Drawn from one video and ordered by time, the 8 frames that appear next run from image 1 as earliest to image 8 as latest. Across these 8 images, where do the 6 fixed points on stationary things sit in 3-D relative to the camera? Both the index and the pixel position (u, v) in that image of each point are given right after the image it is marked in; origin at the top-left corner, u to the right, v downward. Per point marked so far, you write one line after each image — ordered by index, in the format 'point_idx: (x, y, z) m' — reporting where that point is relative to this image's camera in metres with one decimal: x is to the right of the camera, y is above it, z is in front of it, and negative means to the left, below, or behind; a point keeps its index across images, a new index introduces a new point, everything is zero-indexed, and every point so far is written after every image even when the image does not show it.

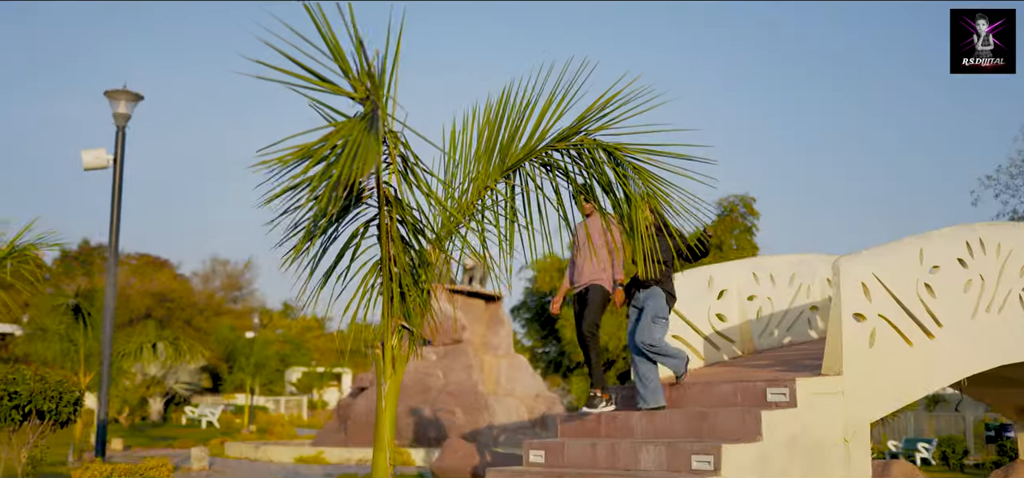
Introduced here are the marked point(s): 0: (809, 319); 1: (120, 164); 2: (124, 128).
0: (+4.1, -1.1, +13.6) m
1: (-4.8, +0.9, +12.0) m
2: (-4.8, +1.4, +12.2) m
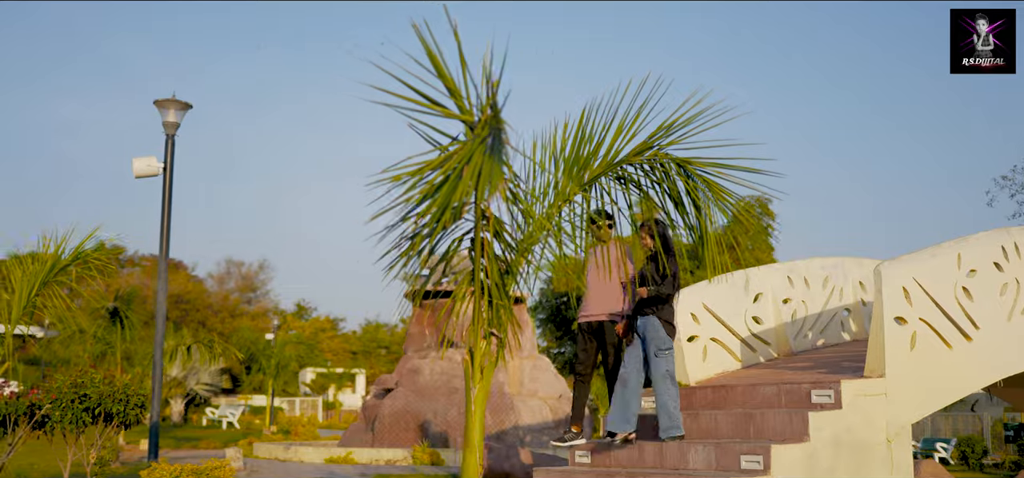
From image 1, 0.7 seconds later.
0: (+4.6, -1.2, +13.8) m
1: (-4.3, +0.8, +12.3) m
2: (-4.3, +1.3, +12.5) m
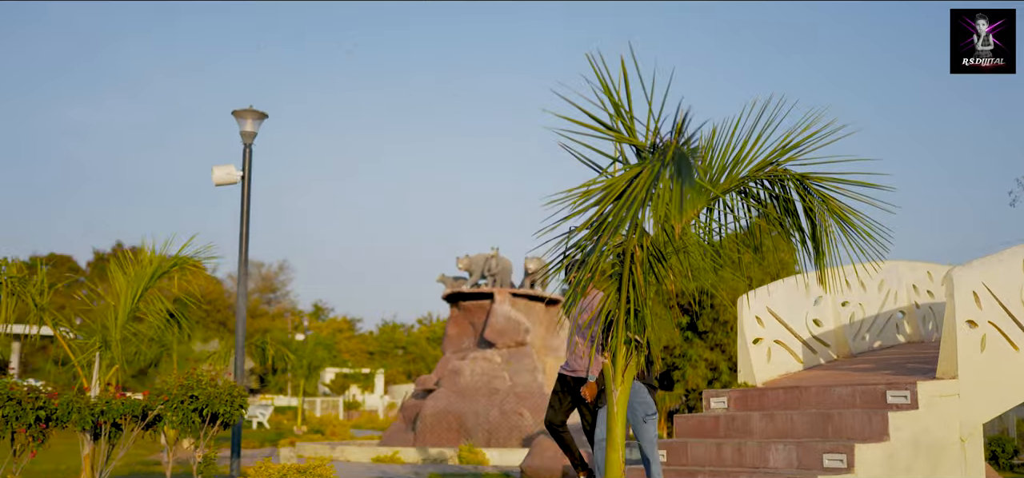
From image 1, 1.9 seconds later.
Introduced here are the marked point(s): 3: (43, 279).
0: (+5.5, -1.2, +14.1) m
1: (-3.4, +0.8, +12.7) m
2: (-3.4, +1.2, +12.9) m
3: (-4.6, -0.4, +9.6) m
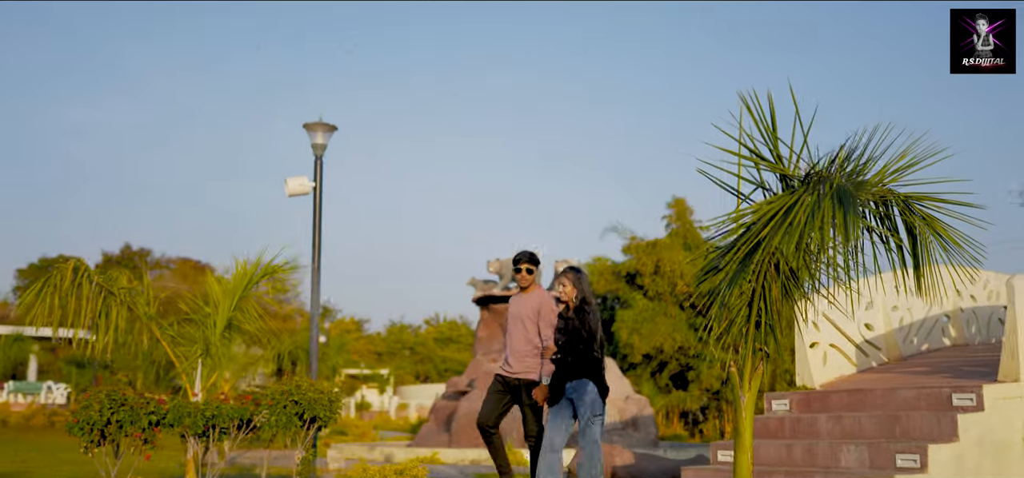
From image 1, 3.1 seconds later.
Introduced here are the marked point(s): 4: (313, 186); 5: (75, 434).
0: (+6.4, -1.3, +14.6) m
1: (-2.6, +0.7, +13.2) m
2: (-2.6, +1.1, +13.4) m
3: (-3.7, -0.5, +10.0) m
4: (-2.7, +0.7, +13.3) m
5: (-4.2, -1.9, +9.6) m
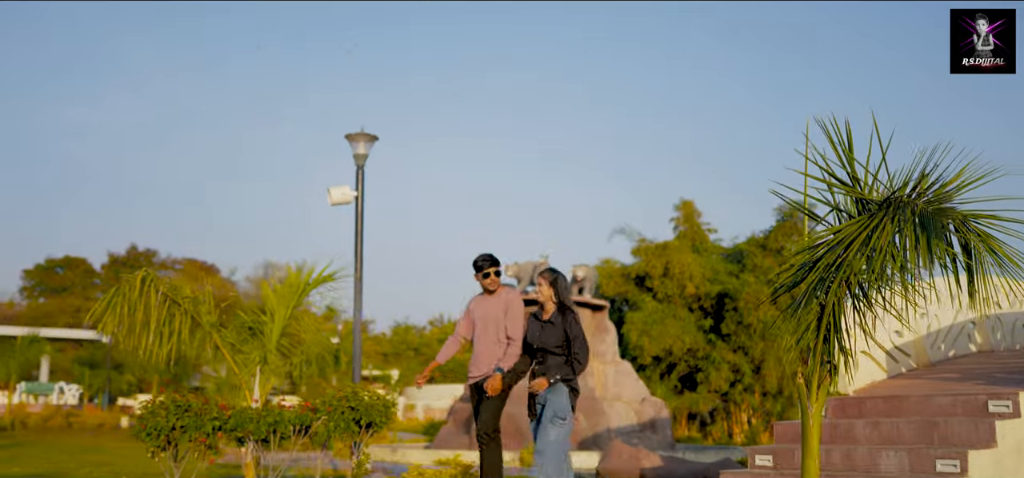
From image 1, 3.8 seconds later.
0: (+6.9, -1.4, +14.8) m
1: (-2.1, +0.5, +13.5) m
2: (-2.1, +1.0, +13.7) m
3: (-3.2, -0.7, +10.3) m
4: (-2.2, +0.6, +13.6) m
5: (-3.7, -2.0, +9.8) m
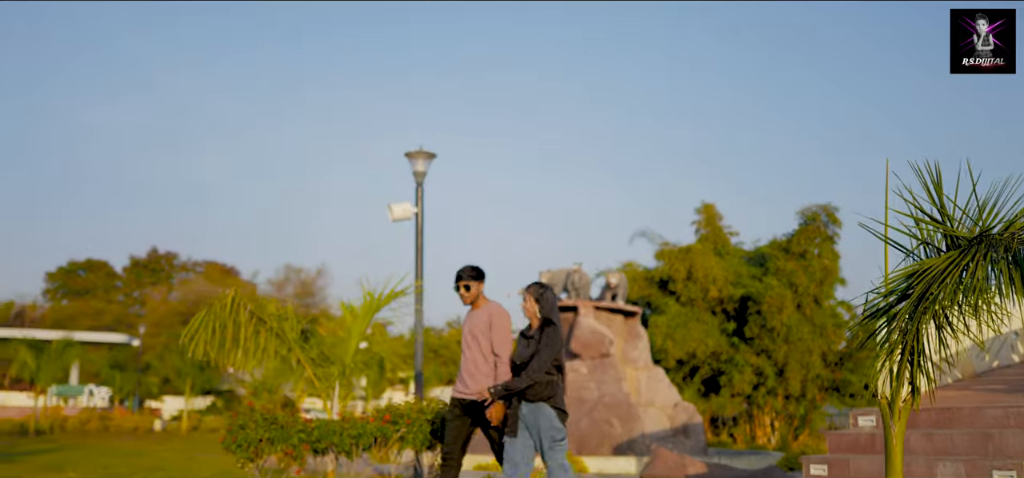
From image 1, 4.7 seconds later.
0: (+7.7, -1.6, +15.2) m
1: (-1.3, +0.3, +13.9) m
2: (-1.3, +0.8, +14.1) m
3: (-2.5, -0.9, +10.8) m
4: (-1.4, +0.4, +14.0) m
5: (-3.0, -2.2, +10.3) m
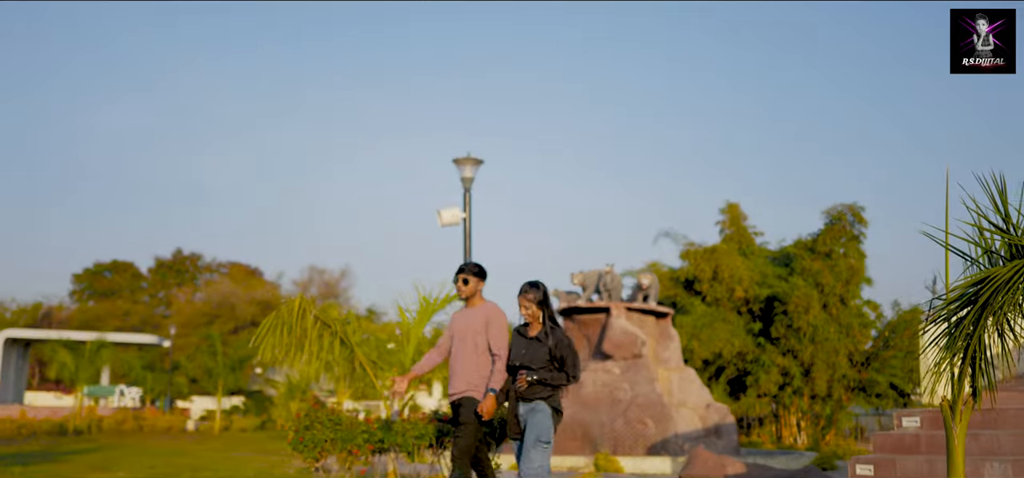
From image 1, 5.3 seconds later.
0: (+8.4, -1.7, +15.3) m
1: (-0.6, +0.3, +14.2) m
2: (-0.6, +0.7, +14.4) m
3: (-1.9, -0.9, +11.1) m
4: (-0.7, +0.3, +14.3) m
5: (-2.4, -2.3, +10.6) m
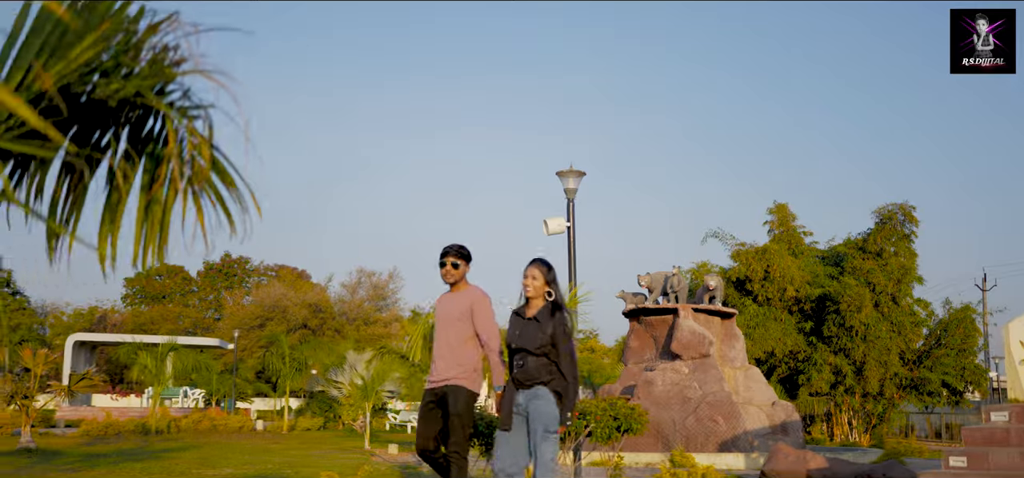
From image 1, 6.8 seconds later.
0: (+10.0, -1.7, +15.9) m
1: (+1.0, +0.1, +15.2) m
2: (+0.9, +0.6, +15.4) m
3: (-0.4, -1.1, +12.1) m
4: (+0.9, +0.2, +15.3) m
5: (-0.9, -2.4, +11.7) m
